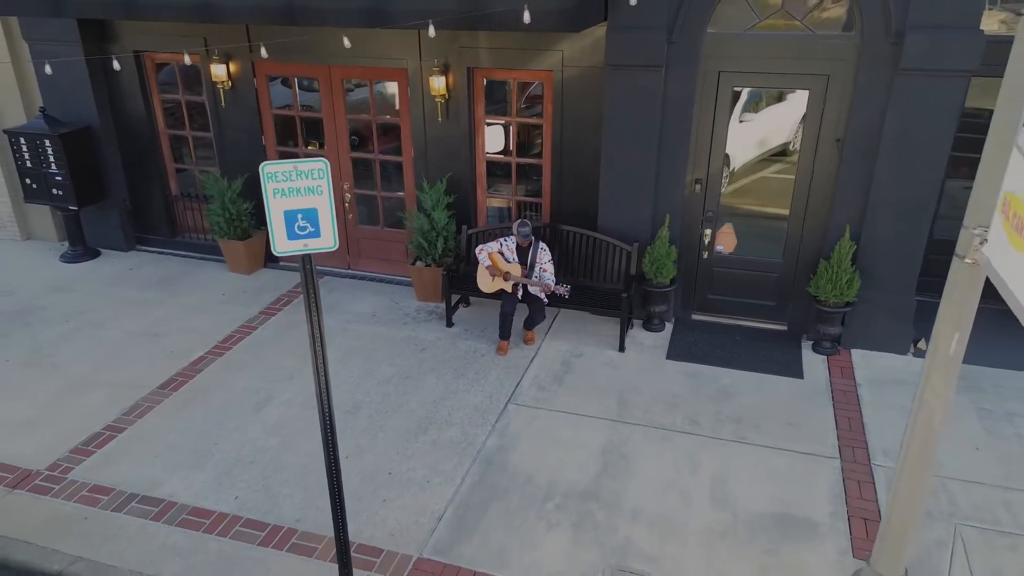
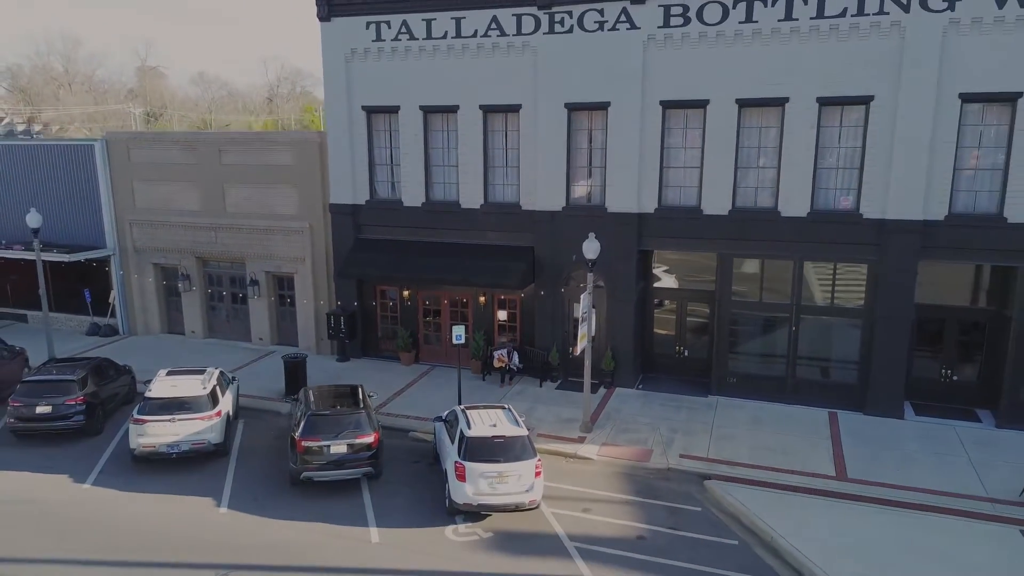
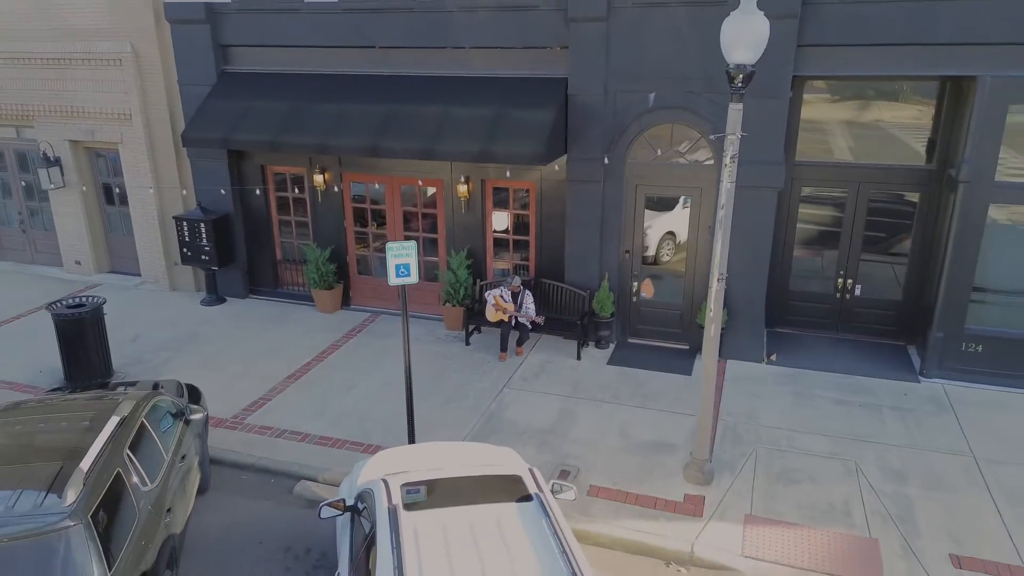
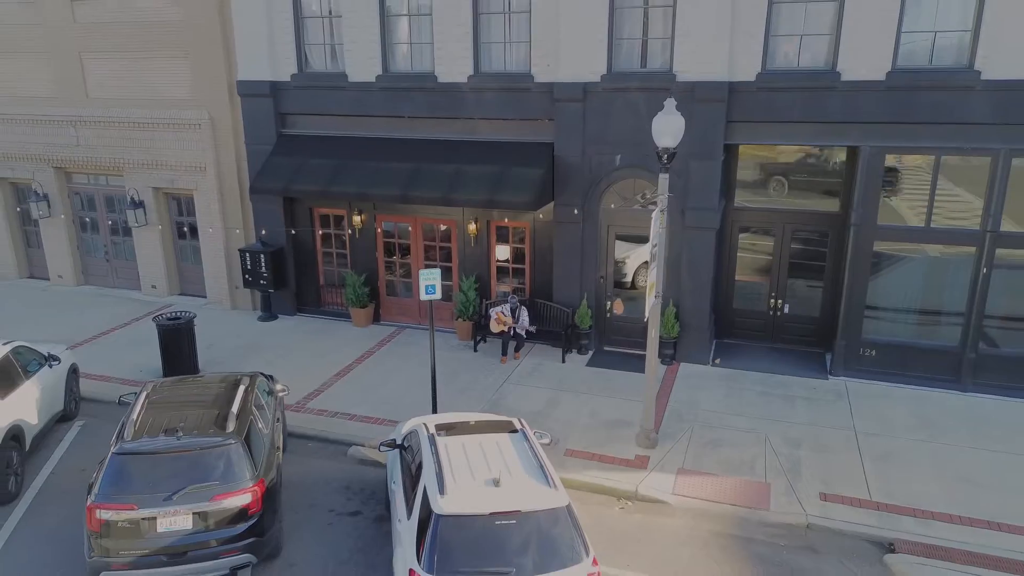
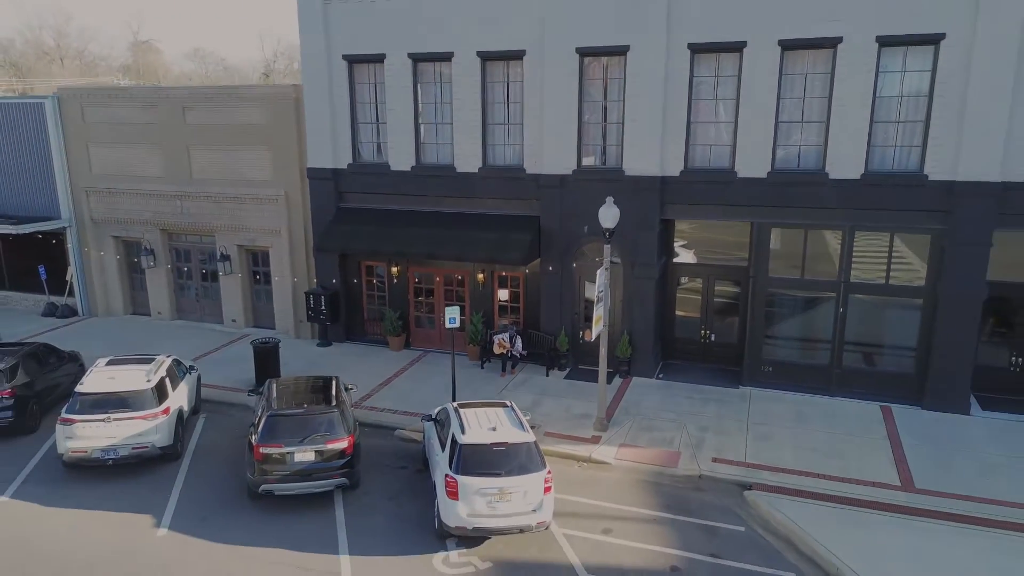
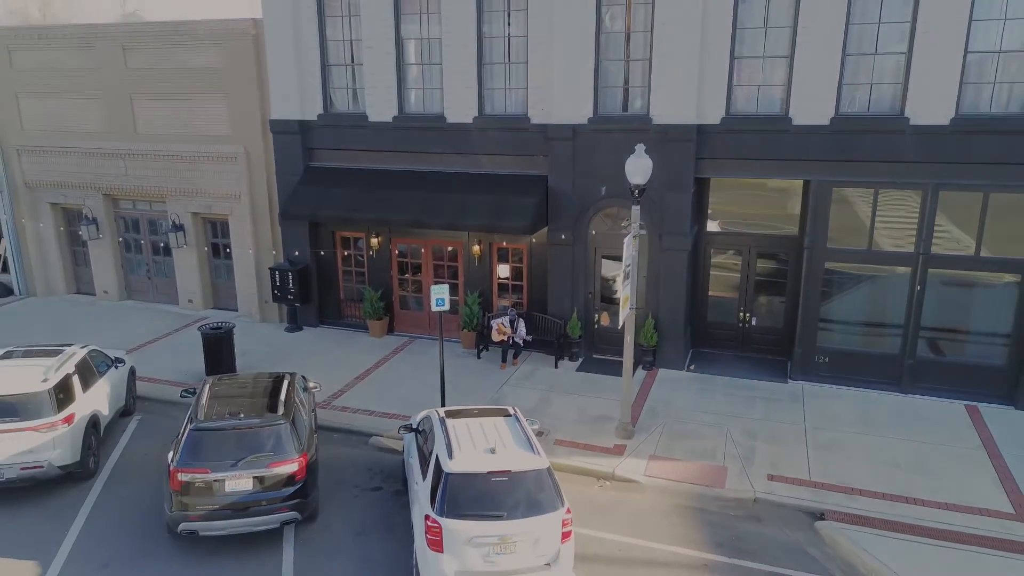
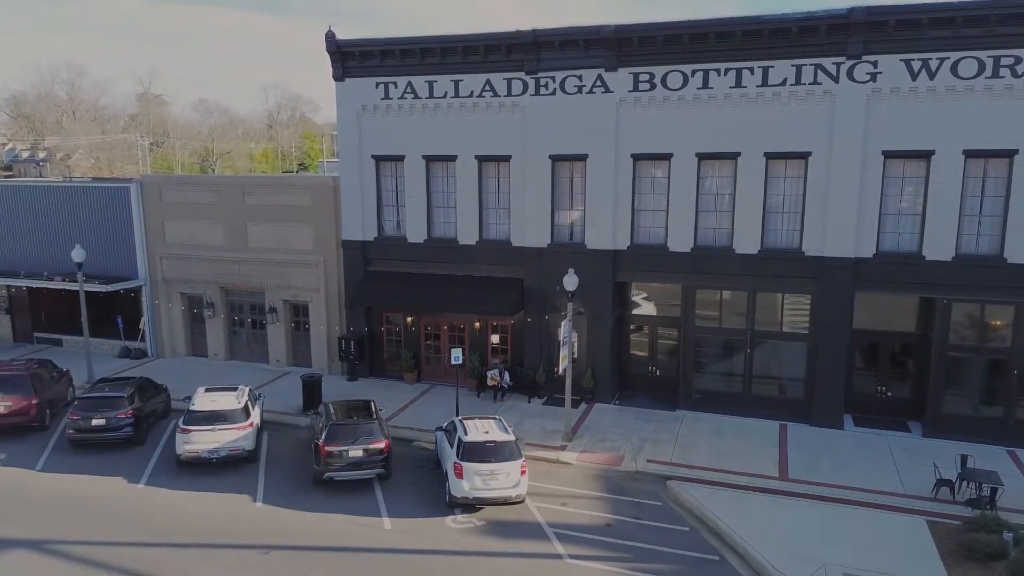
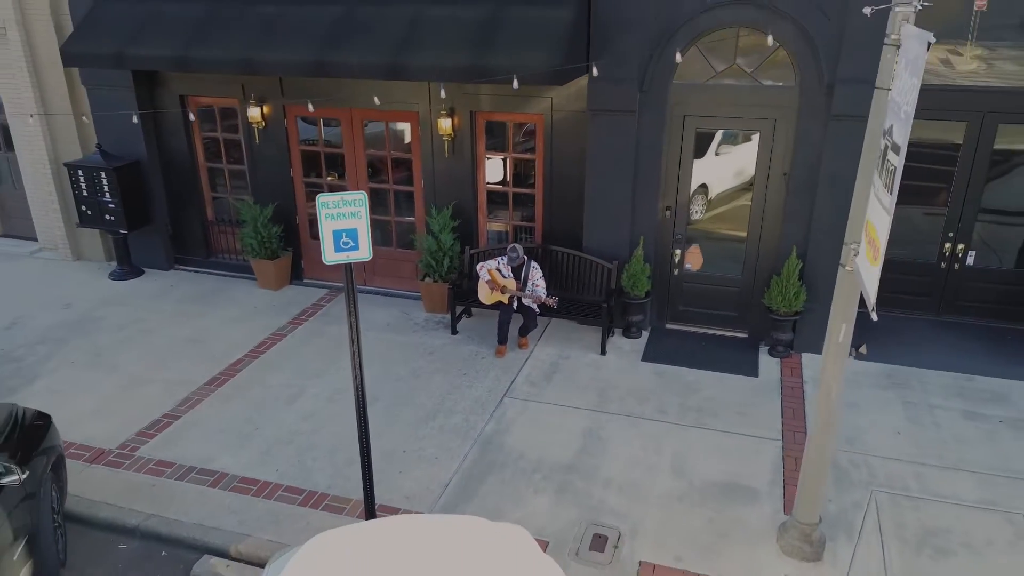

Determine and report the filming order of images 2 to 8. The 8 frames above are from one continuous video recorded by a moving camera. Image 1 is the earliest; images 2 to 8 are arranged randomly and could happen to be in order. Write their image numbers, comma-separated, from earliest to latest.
8, 3, 4, 6, 5, 2, 7
